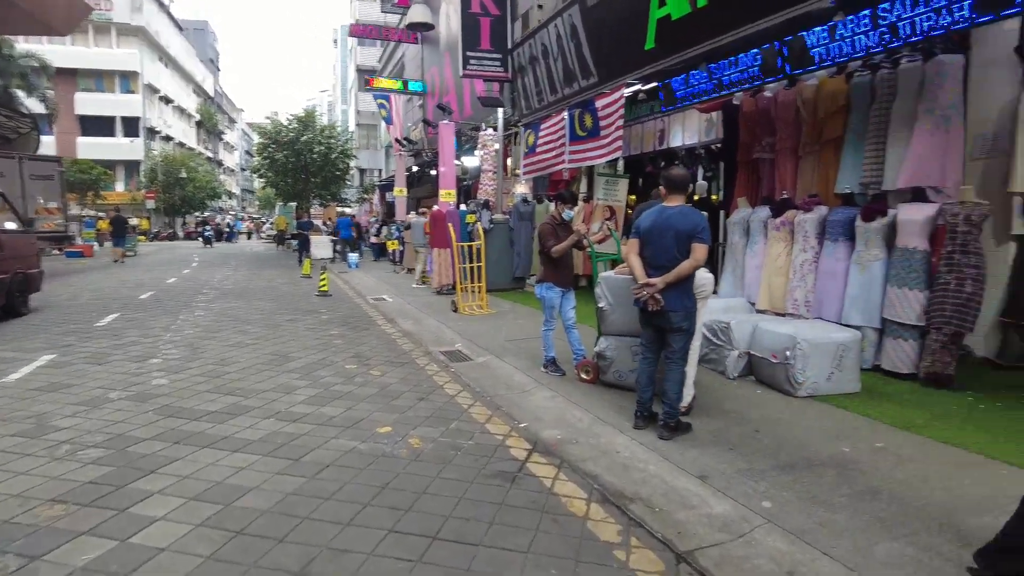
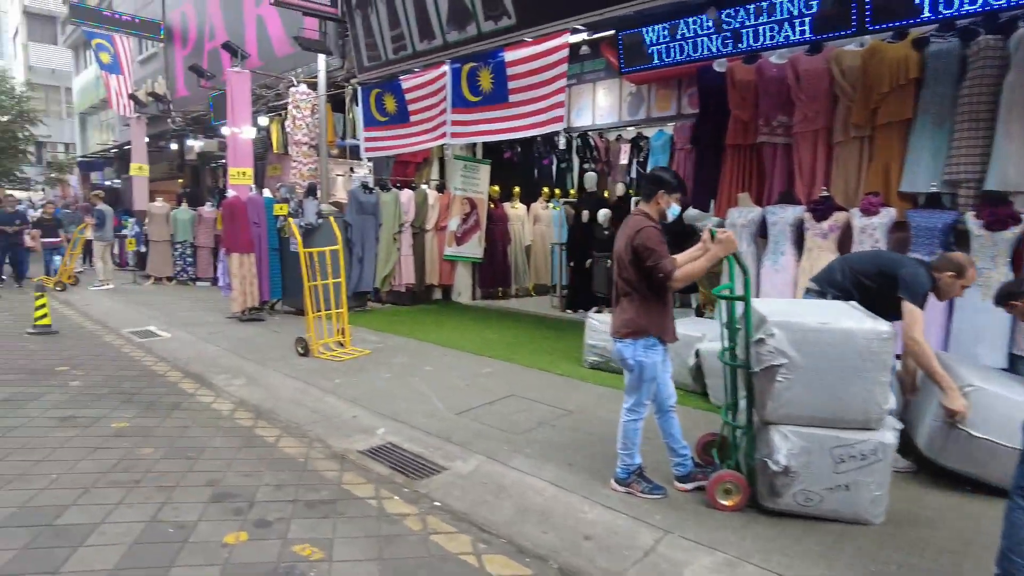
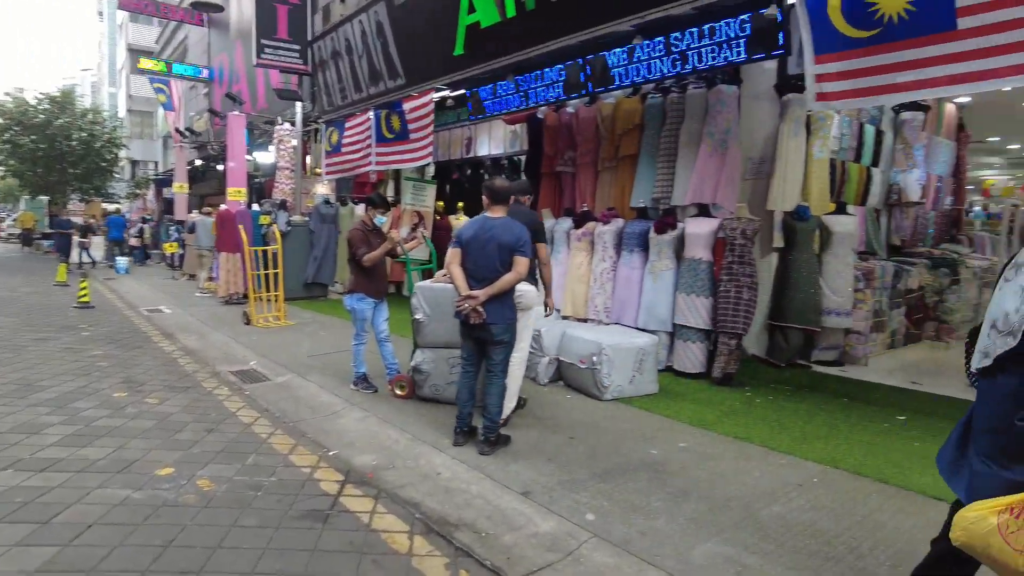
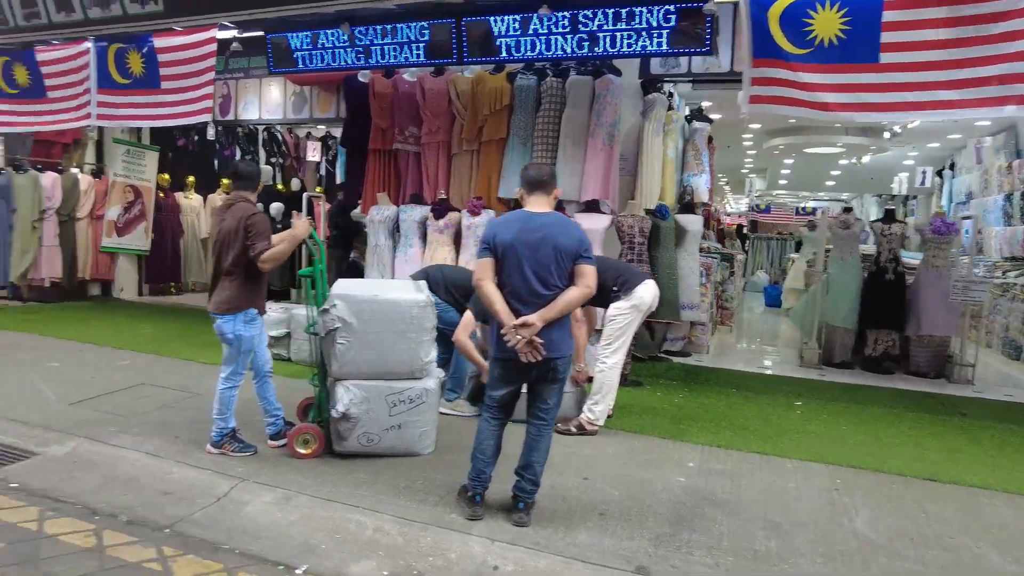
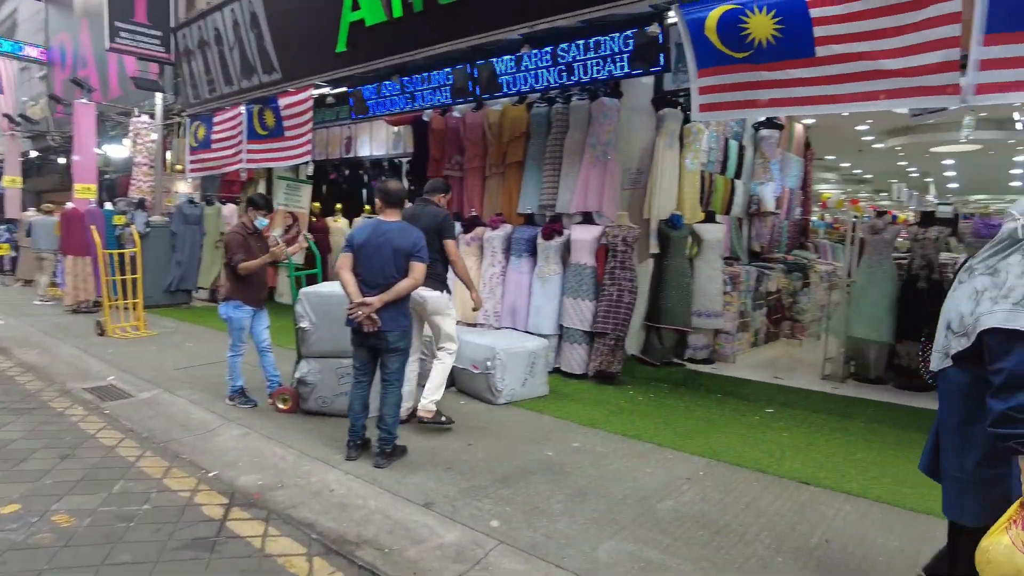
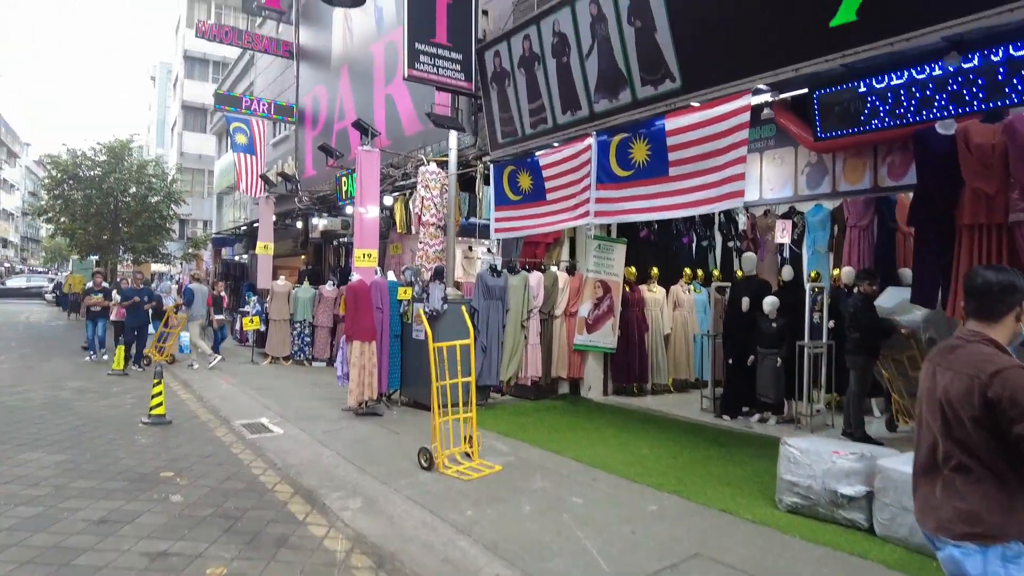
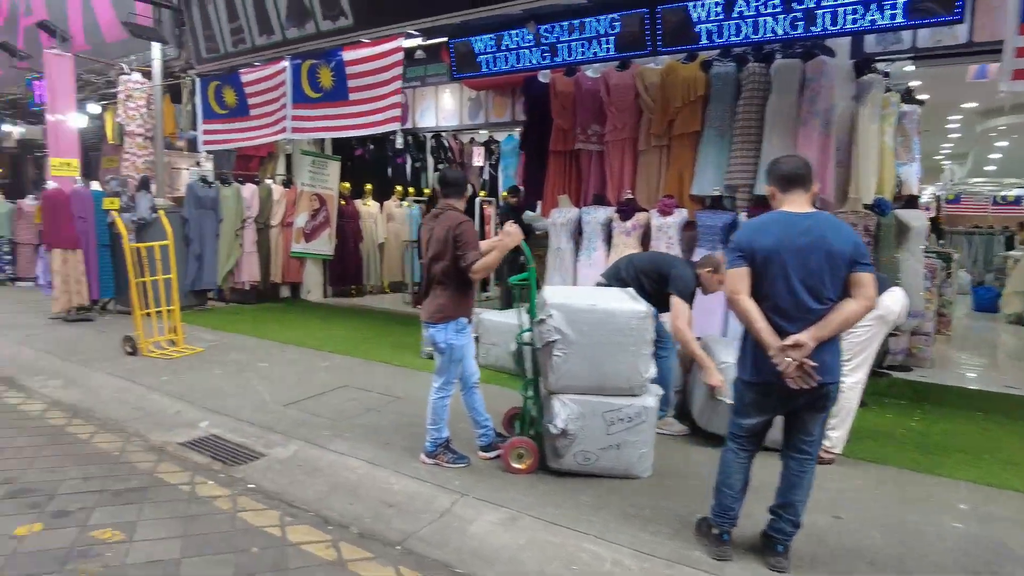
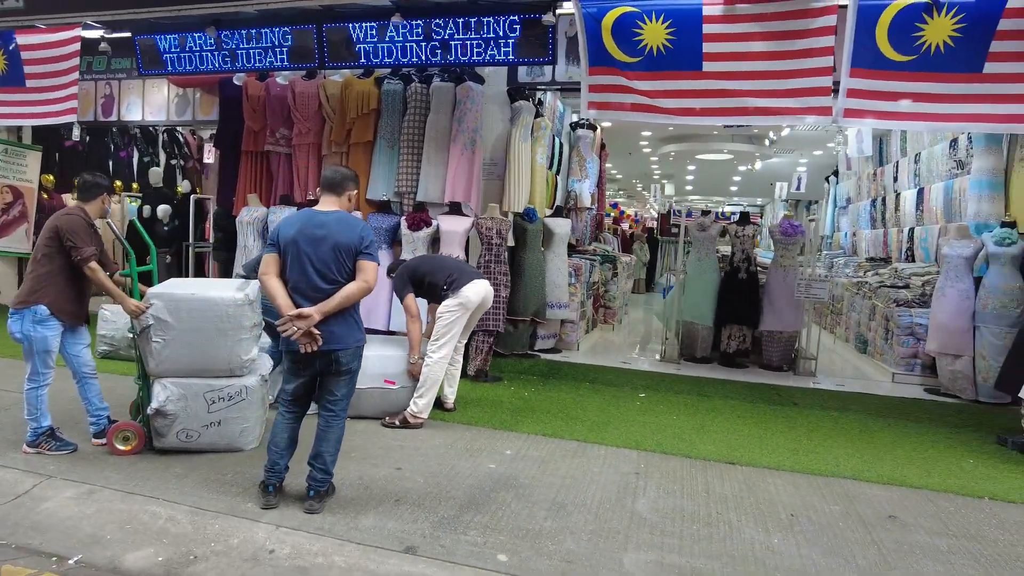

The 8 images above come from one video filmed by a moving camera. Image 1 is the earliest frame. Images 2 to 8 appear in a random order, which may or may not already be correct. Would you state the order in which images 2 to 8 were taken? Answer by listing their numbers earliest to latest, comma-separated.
3, 5, 8, 4, 7, 2, 6
